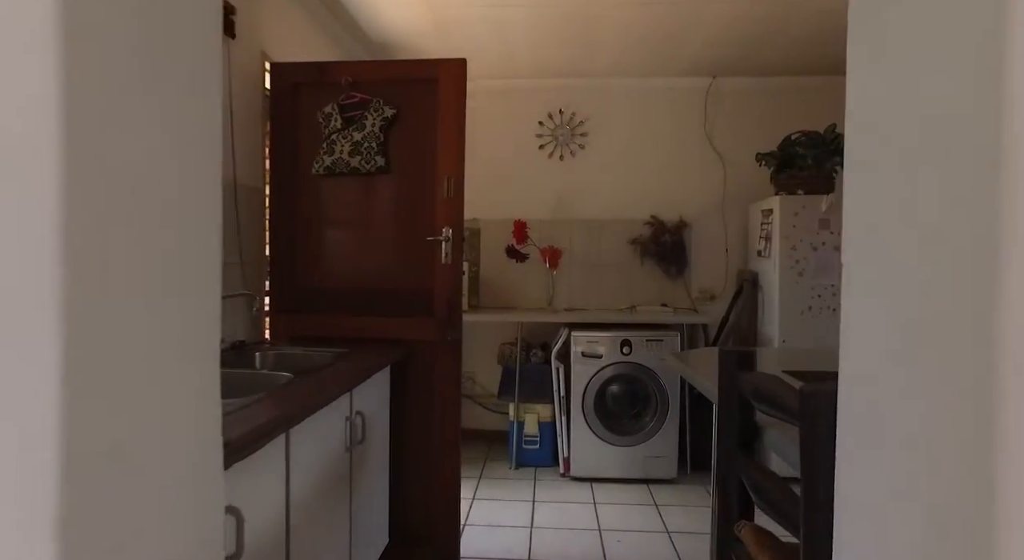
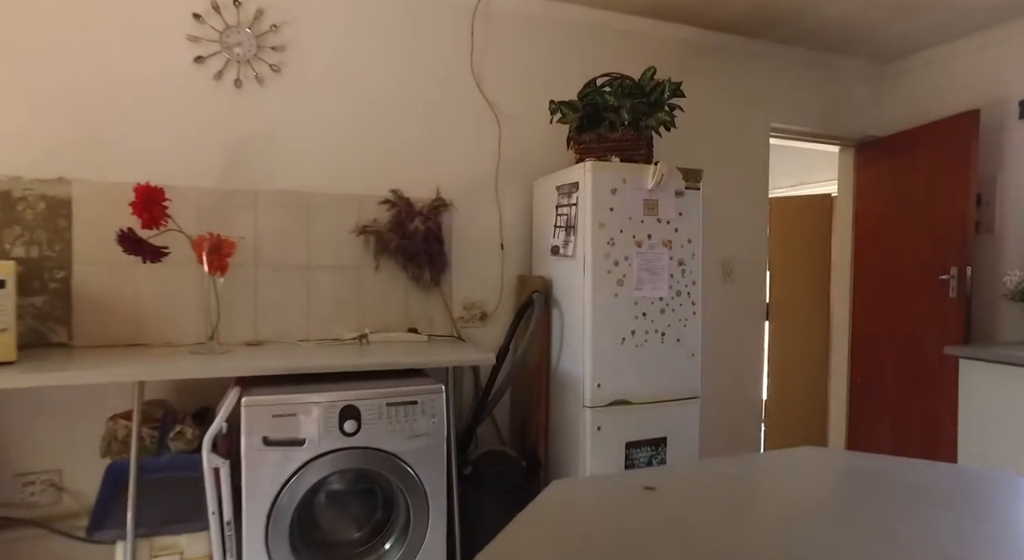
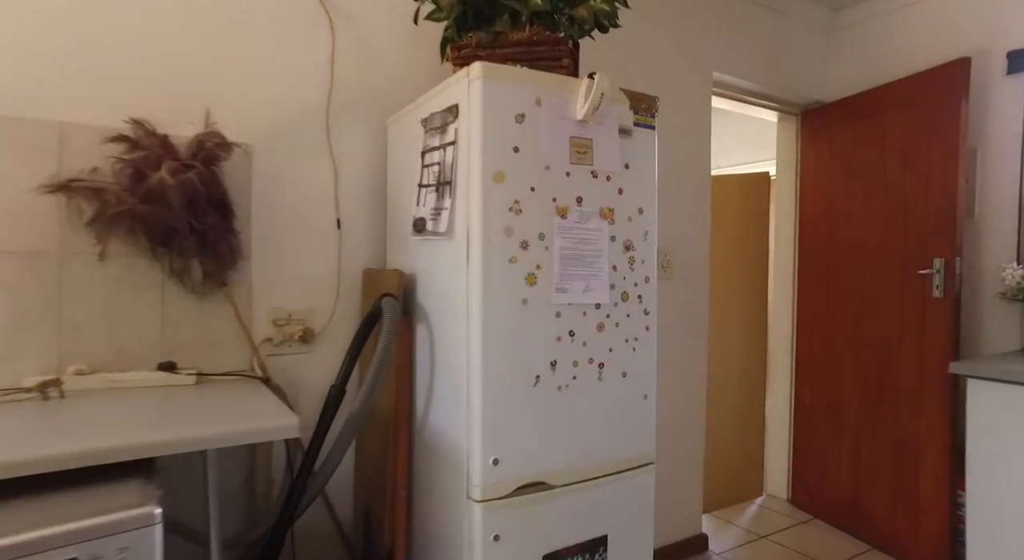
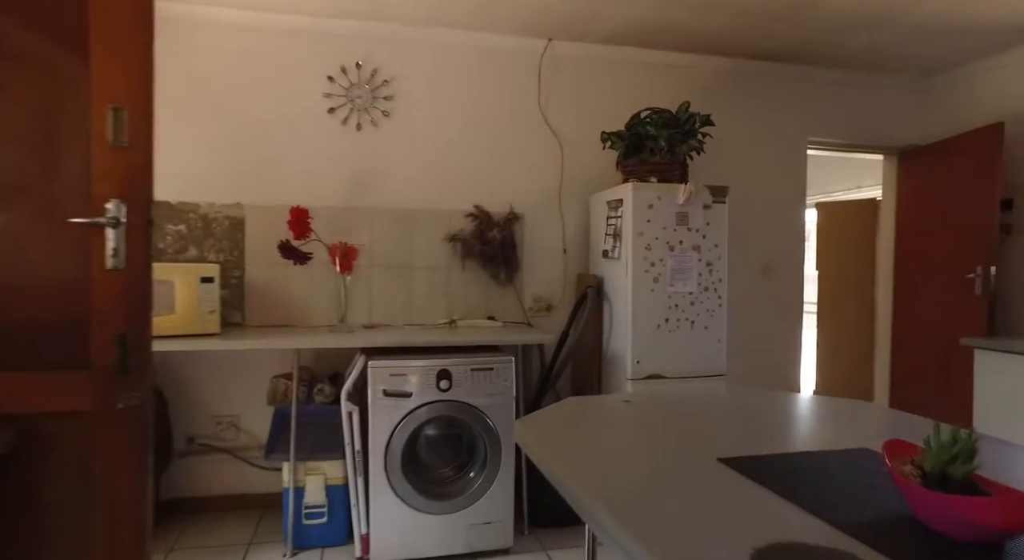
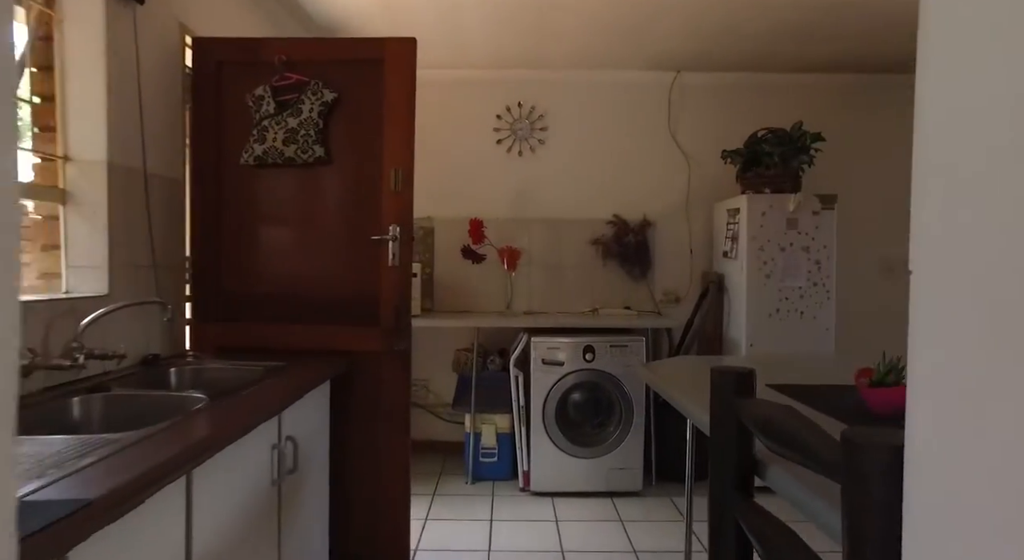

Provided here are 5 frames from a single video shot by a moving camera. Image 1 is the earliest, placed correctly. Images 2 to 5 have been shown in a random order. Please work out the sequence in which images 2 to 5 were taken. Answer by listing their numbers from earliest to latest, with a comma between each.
5, 4, 2, 3
